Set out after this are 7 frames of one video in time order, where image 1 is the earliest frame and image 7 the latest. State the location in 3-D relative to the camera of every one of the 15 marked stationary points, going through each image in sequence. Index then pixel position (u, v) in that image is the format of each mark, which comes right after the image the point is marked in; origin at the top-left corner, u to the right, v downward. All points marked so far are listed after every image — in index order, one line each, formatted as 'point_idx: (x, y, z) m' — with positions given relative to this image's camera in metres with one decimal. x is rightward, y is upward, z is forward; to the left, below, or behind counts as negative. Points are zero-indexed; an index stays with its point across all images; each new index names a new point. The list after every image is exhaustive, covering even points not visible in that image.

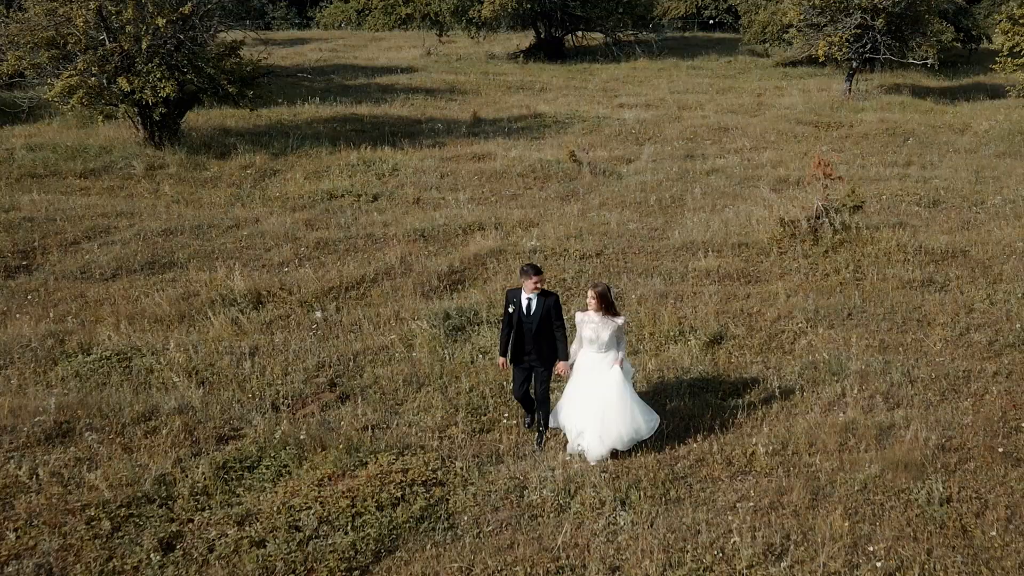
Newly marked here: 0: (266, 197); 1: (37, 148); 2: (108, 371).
0: (-3.5, +1.3, +9.0) m
1: (-7.6, +2.3, +10.3) m
2: (-3.6, -0.7, +5.8) m
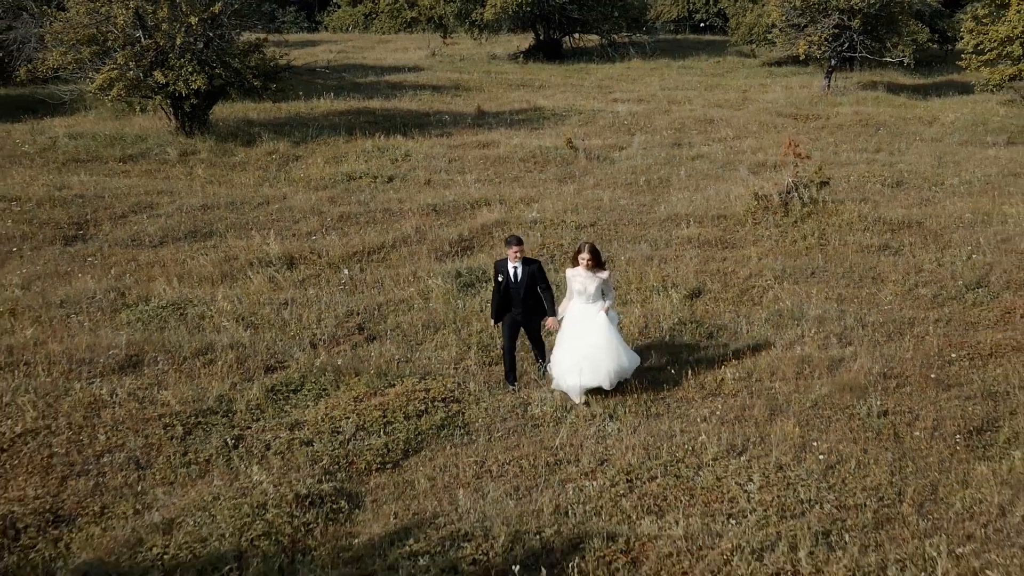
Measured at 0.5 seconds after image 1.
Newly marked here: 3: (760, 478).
0: (-3.5, +1.7, +9.9) m
1: (-7.6, +2.6, +11.2) m
2: (-3.6, -0.3, +6.6) m
3: (+1.9, -1.4, +4.8) m
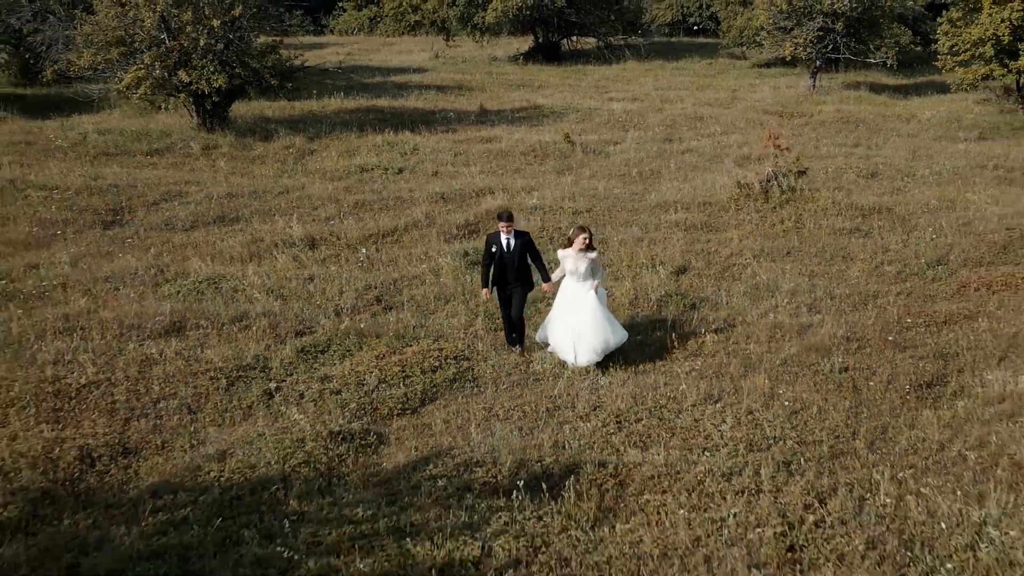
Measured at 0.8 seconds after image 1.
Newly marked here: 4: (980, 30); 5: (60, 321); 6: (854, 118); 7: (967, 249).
0: (-3.4, +2.0, +10.6) m
1: (-7.6, +2.9, +11.9) m
2: (-3.6, 0.0, +7.3) m
3: (+1.9, -1.1, +5.5) m
4: (+10.0, +5.5, +13.6) m
5: (-4.8, -0.3, +6.7) m
6: (+7.3, +3.6, +13.5) m
7: (+5.9, +0.5, +8.1) m
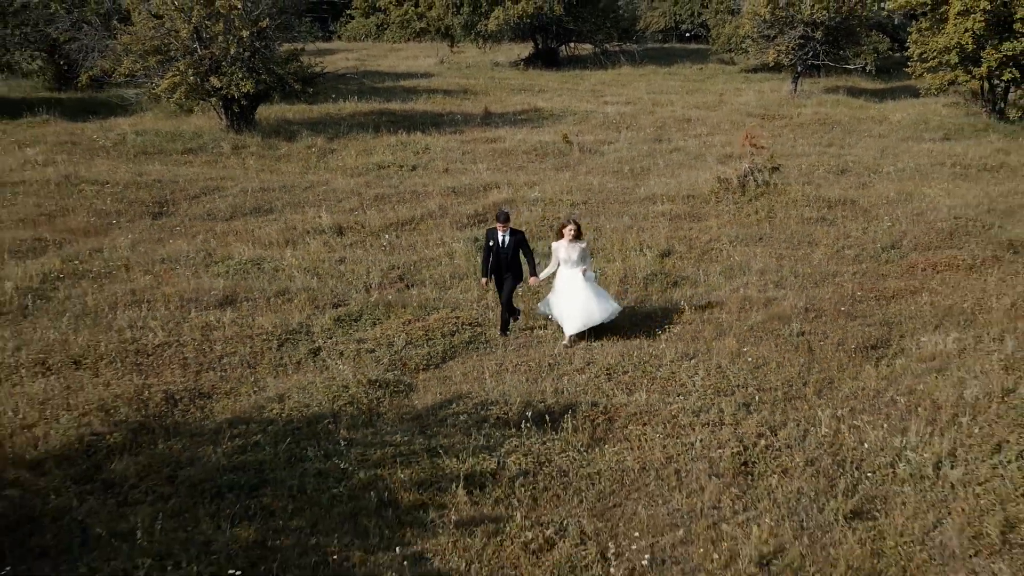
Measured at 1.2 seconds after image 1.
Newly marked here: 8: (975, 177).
0: (-3.4, +2.2, +11.7) m
1: (-7.5, +3.1, +13.0) m
2: (-3.5, +0.3, +8.4) m
3: (+2.0, -0.9, +6.6) m
4: (+10.0, +5.8, +14.7) m
5: (-4.7, -0.1, +7.8) m
6: (+7.4, +3.9, +14.6) m
7: (+5.9, +0.8, +9.2) m
8: (+8.3, +2.0, +11.4) m
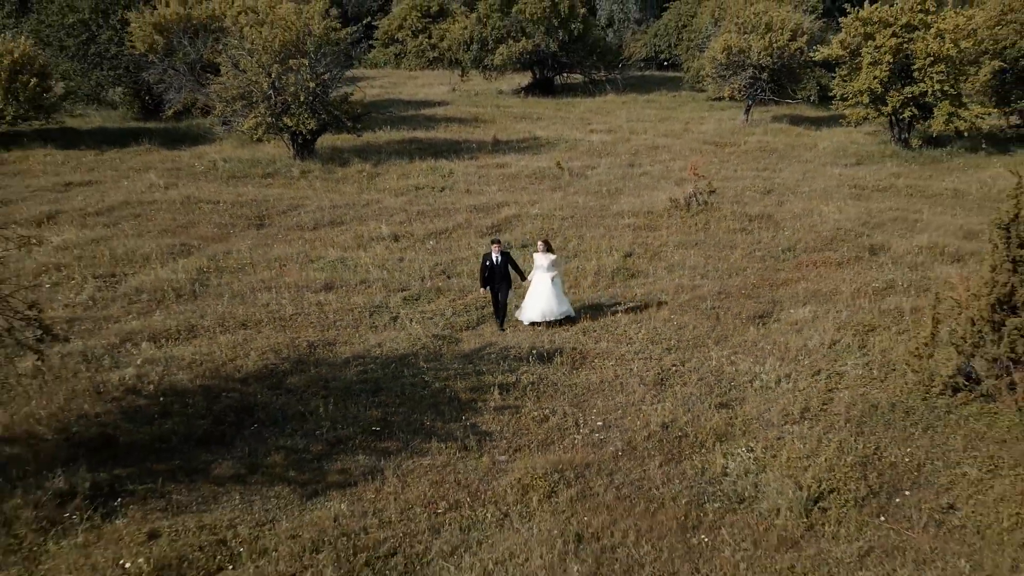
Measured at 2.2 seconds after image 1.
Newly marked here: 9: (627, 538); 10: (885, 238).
0: (-3.2, +2.4, +15.4) m
1: (-7.4, +3.3, +16.6) m
2: (-3.3, +0.4, +12.1) m
3: (+2.2, -0.7, +10.3) m
4: (+10.2, +6.0, +18.4) m
5: (-4.5, +0.1, +11.4) m
6: (+7.5, +4.1, +18.4) m
7: (+6.1, +1.0, +12.9) m
8: (+8.5, +2.2, +15.1) m
9: (+1.2, -2.6, +6.7) m
10: (+7.7, +1.1, +13.0) m
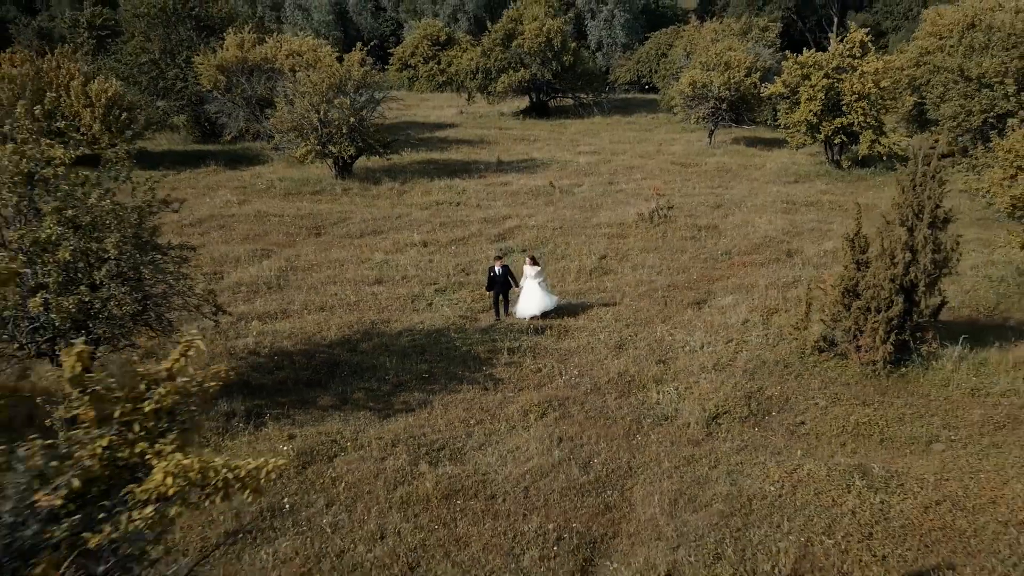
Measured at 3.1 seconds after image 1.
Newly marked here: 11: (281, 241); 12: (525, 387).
0: (-3.2, +2.5, +19.2) m
1: (-7.4, +3.5, +20.4) m
2: (-3.3, +0.6, +15.9) m
3: (+2.2, -0.5, +14.2) m
4: (+10.2, +6.1, +22.3) m
5: (-4.5, +0.2, +15.3) m
6: (+7.5, +4.2, +22.3) m
7: (+6.1, +1.1, +16.9) m
8: (+8.5, +2.3, +19.0) m
9: (+1.3, -2.5, +10.6) m
10: (+7.8, +1.2, +17.0) m
11: (-6.2, +1.2, +16.9) m
12: (+0.2, -1.9, +11.8) m
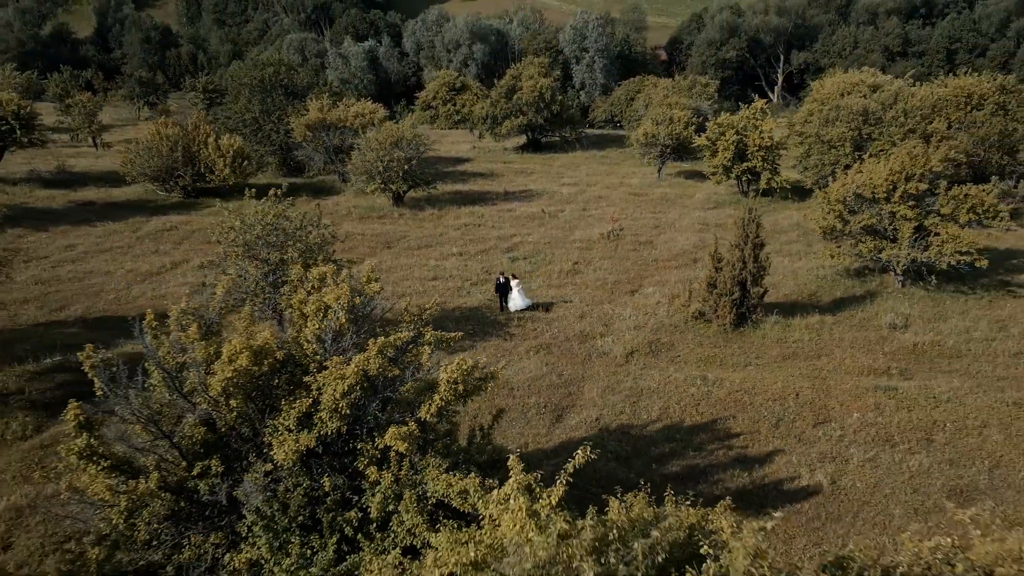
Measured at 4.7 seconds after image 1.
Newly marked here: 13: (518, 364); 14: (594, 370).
0: (-3.0, +2.8, +28.4) m
1: (-7.2, +3.7, +29.5) m
2: (-3.0, +0.8, +25.1) m
3: (+2.5, -0.3, +23.4) m
4: (+10.3, +6.4, +31.6) m
5: (-4.2, +0.5, +24.4) m
6: (+7.7, +4.5, +31.5) m
7: (+6.4, +1.3, +26.1) m
8: (+8.7, +2.6, +28.3) m
9: (+1.6, -2.3, +19.8) m
10: (+8.0, +1.4, +26.2) m
11: (-6.0, +1.5, +26.0) m
12: (+0.5, -1.7, +21.0) m
13: (+0.2, -2.4, +19.7) m
14: (+2.5, -2.5, +19.5) m
